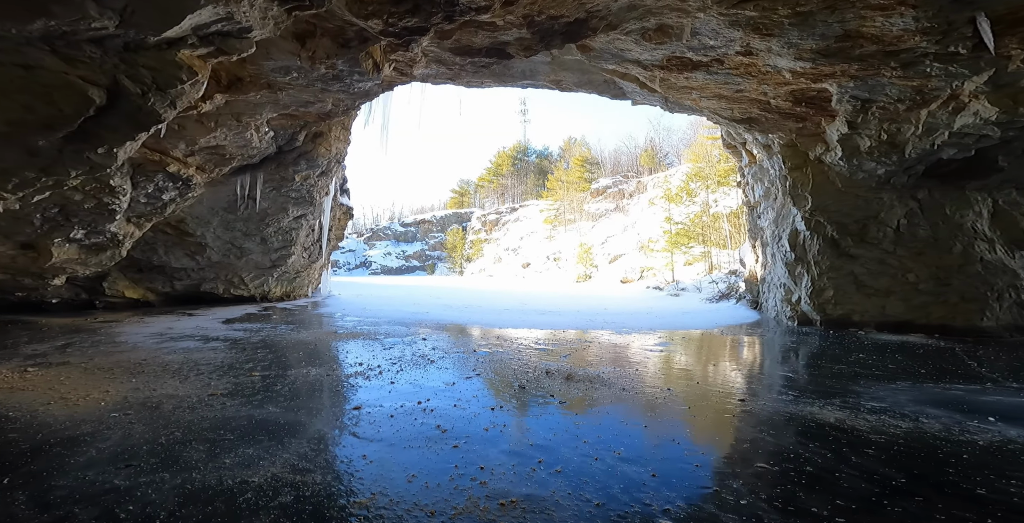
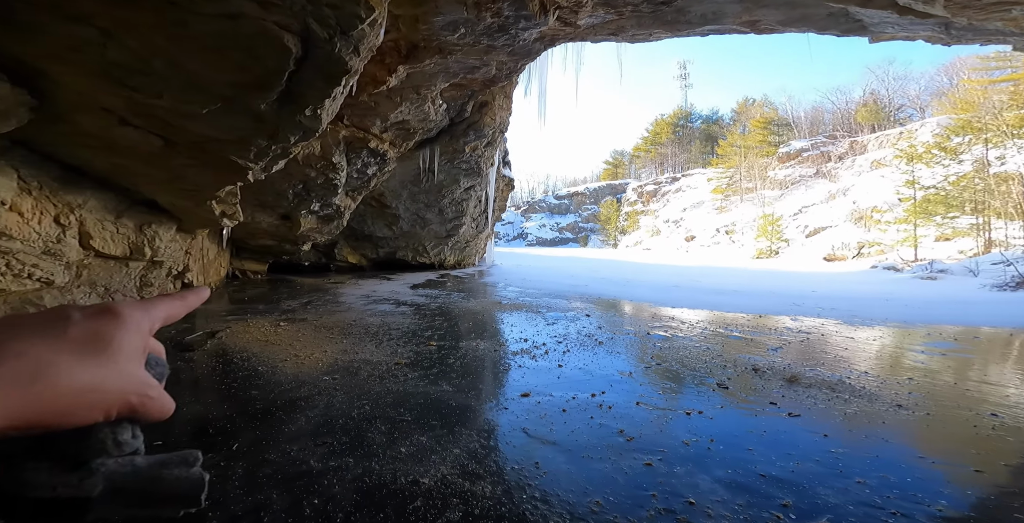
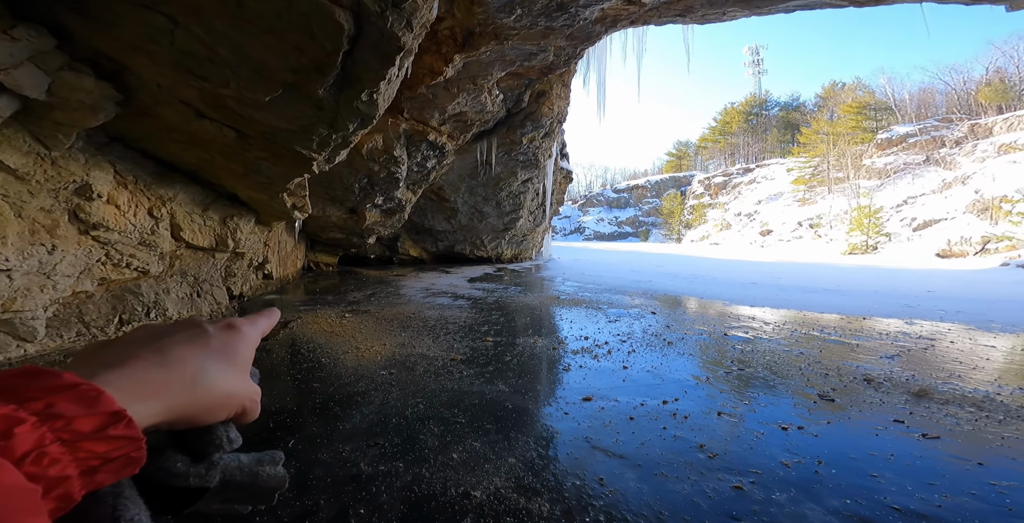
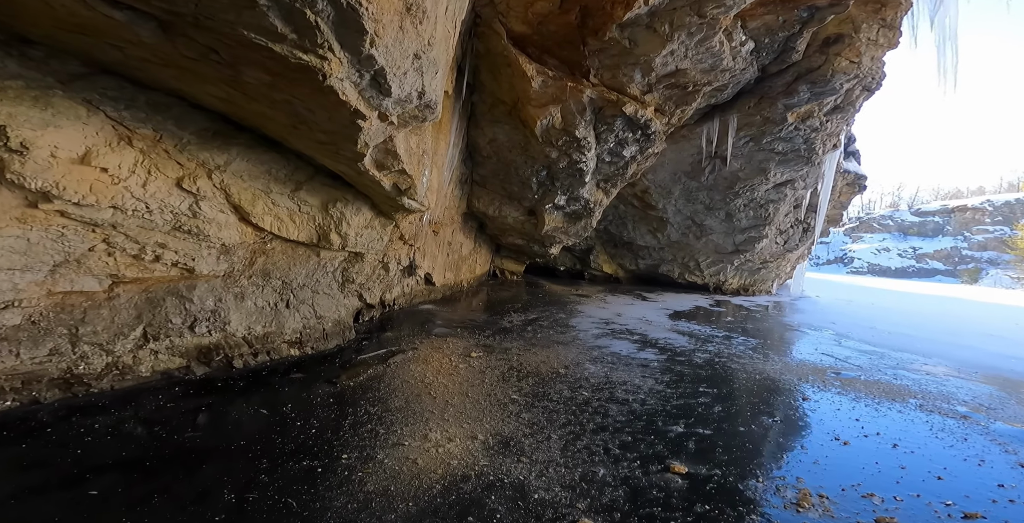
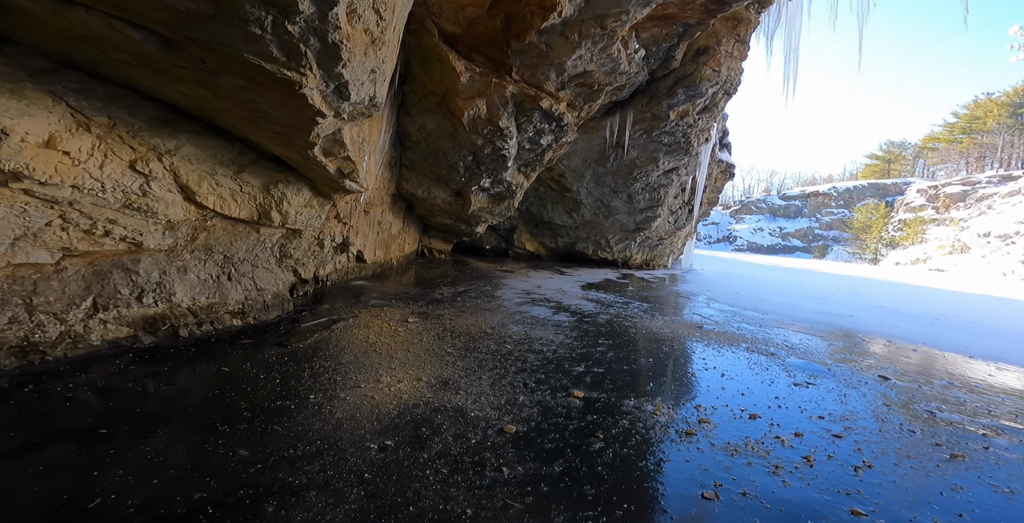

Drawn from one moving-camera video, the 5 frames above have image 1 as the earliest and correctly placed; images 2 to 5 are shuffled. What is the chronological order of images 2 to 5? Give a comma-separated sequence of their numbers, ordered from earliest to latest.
2, 3, 5, 4
